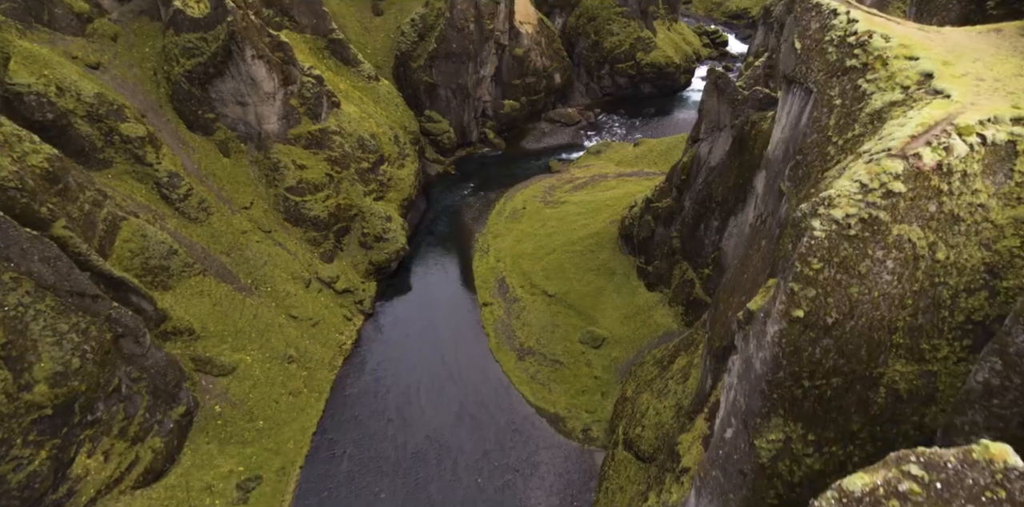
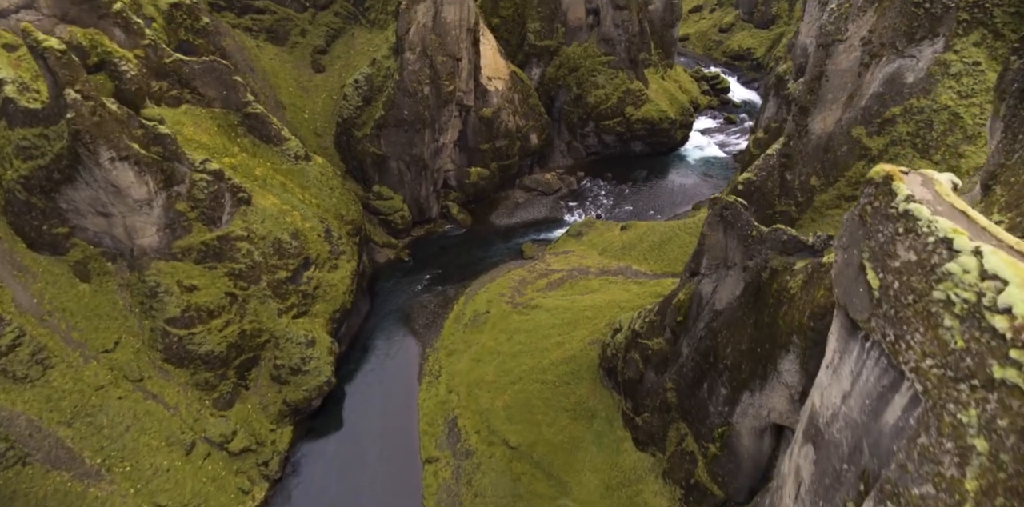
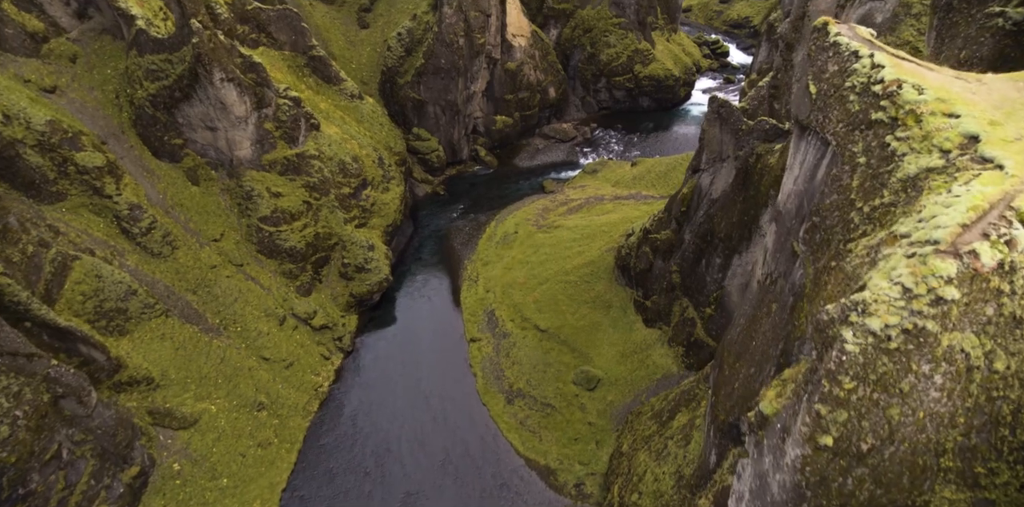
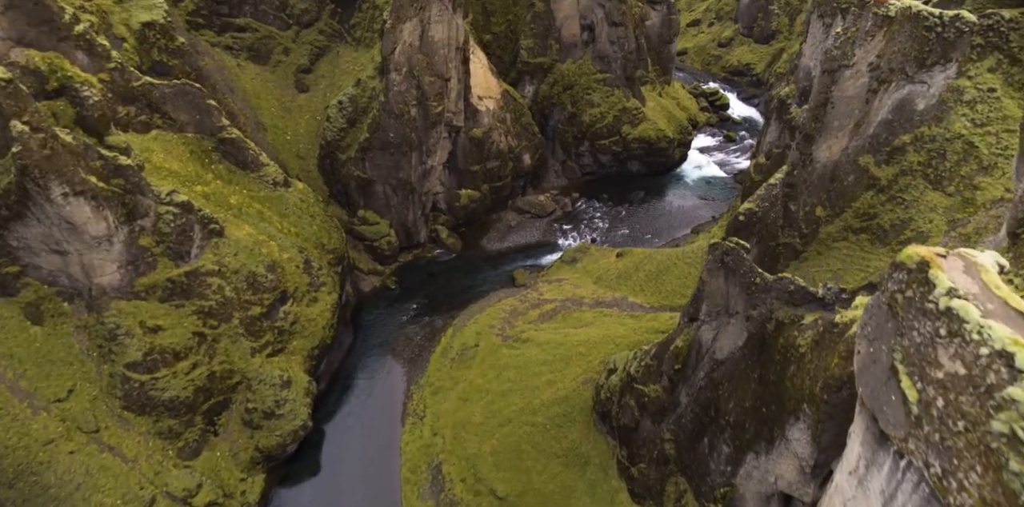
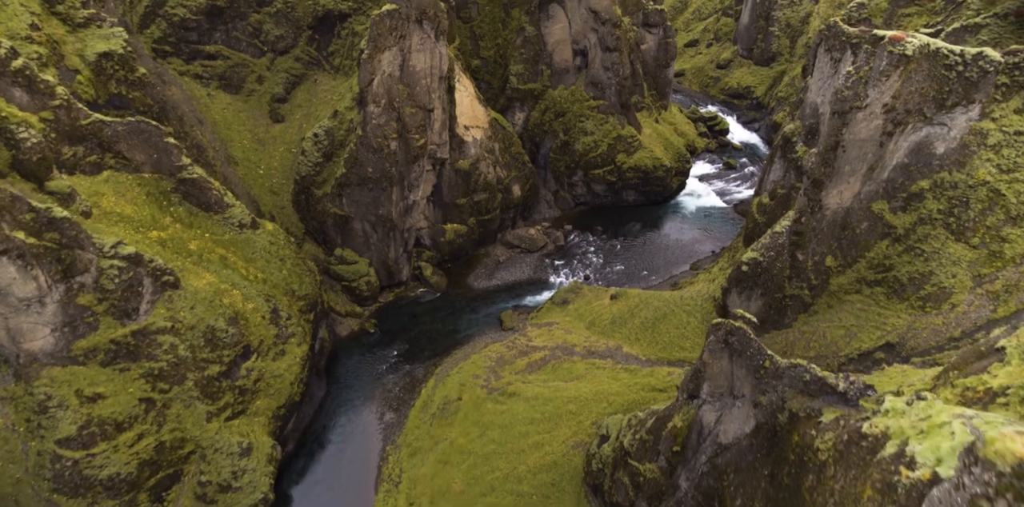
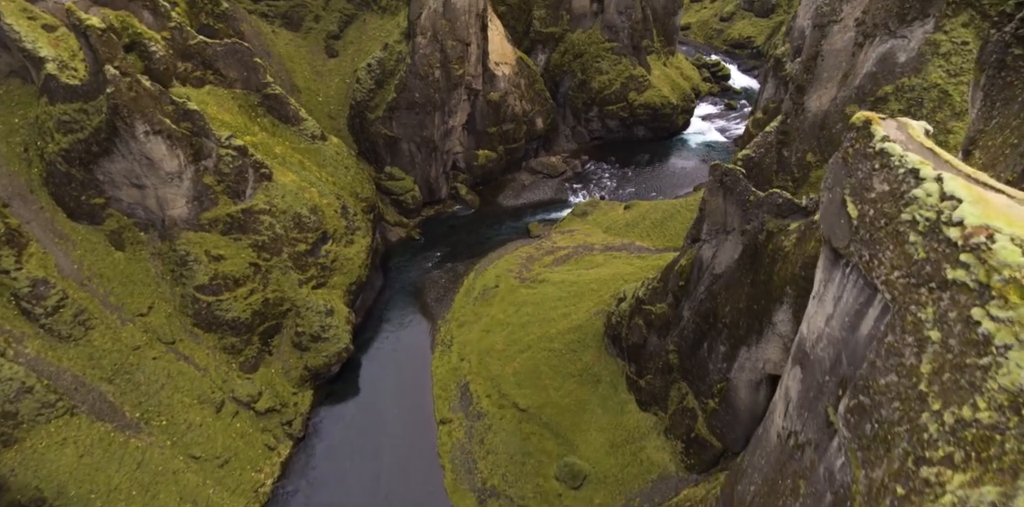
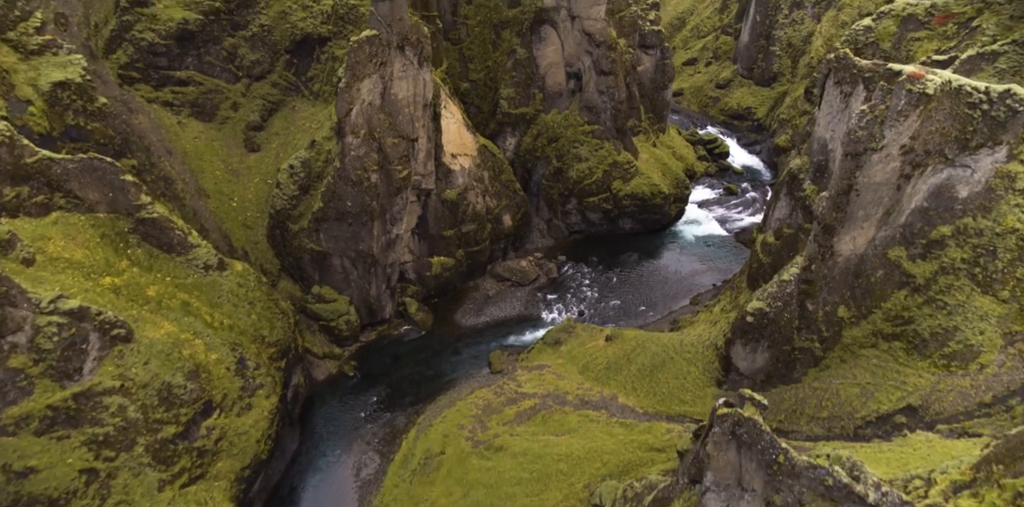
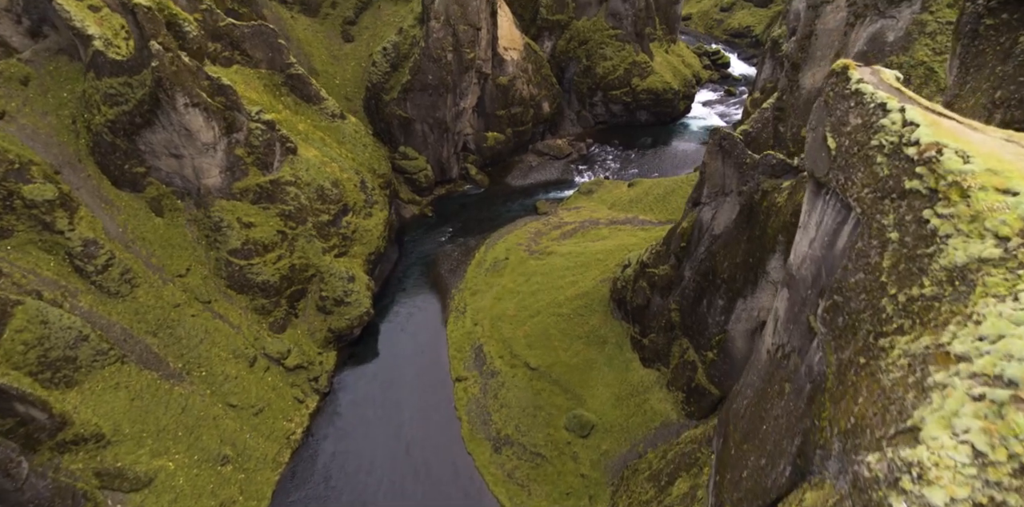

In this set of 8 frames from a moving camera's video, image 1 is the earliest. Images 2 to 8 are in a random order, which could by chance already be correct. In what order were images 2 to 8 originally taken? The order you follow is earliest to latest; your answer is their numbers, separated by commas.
3, 8, 6, 2, 4, 5, 7
